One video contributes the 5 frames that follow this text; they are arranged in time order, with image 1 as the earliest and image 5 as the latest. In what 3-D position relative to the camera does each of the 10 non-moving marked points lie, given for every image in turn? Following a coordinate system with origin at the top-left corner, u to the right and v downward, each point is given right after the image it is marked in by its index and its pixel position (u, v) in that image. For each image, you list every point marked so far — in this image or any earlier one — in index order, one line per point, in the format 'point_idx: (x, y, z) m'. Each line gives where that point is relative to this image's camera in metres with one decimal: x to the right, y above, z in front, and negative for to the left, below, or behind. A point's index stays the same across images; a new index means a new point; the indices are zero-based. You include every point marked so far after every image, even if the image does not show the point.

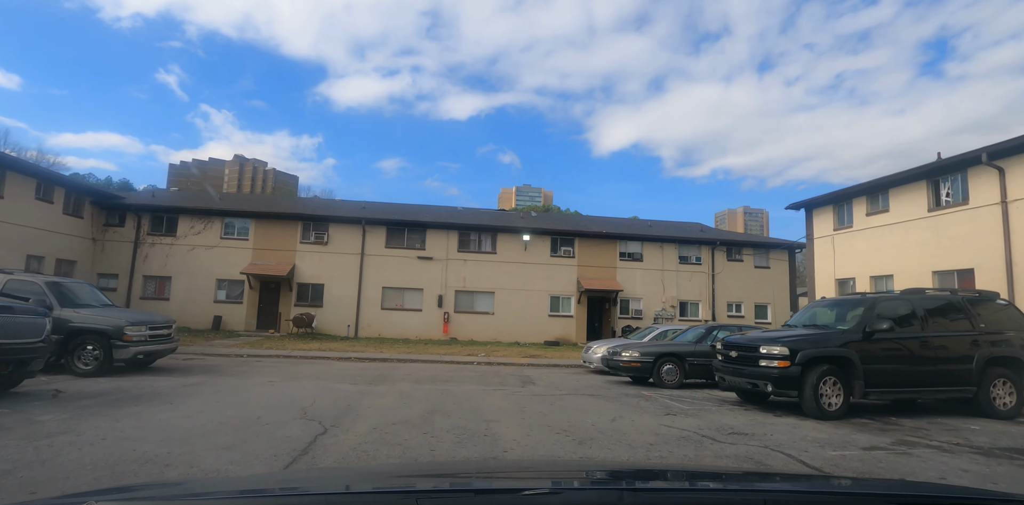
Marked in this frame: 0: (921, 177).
0: (+13.3, +2.4, +16.0) m
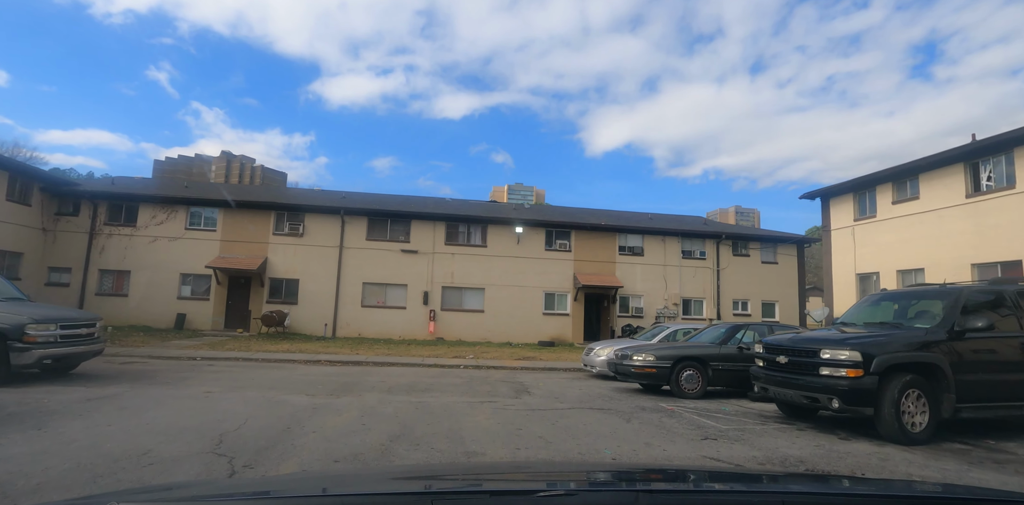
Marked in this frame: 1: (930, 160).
0: (+13.0, +2.7, +14.4) m
1: (+12.6, +2.8, +14.9) m
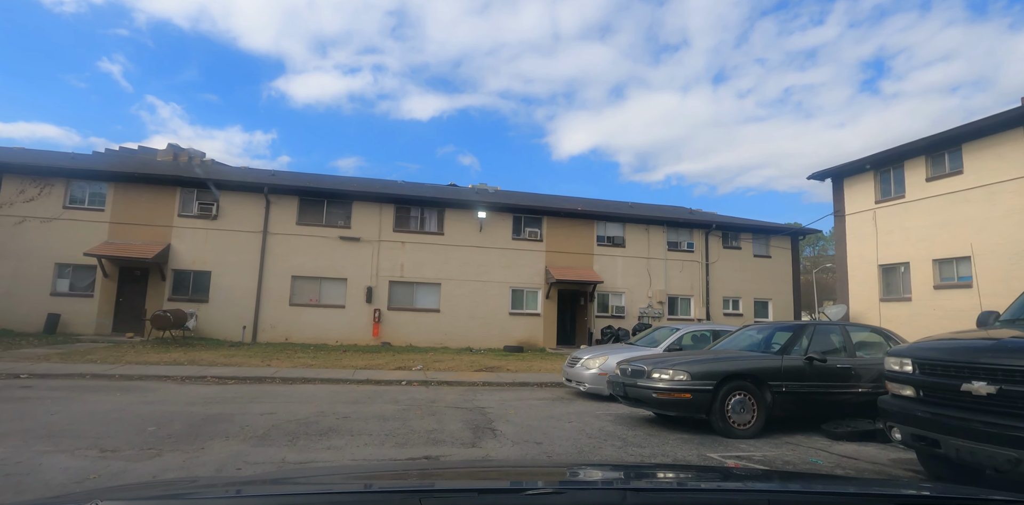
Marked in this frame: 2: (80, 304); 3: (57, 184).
0: (+12.2, +3.1, +11.9) m
1: (+11.7, +3.2, +12.4) m
2: (-14.4, -1.7, +16.4) m
3: (-15.6, +2.4, +16.9) m
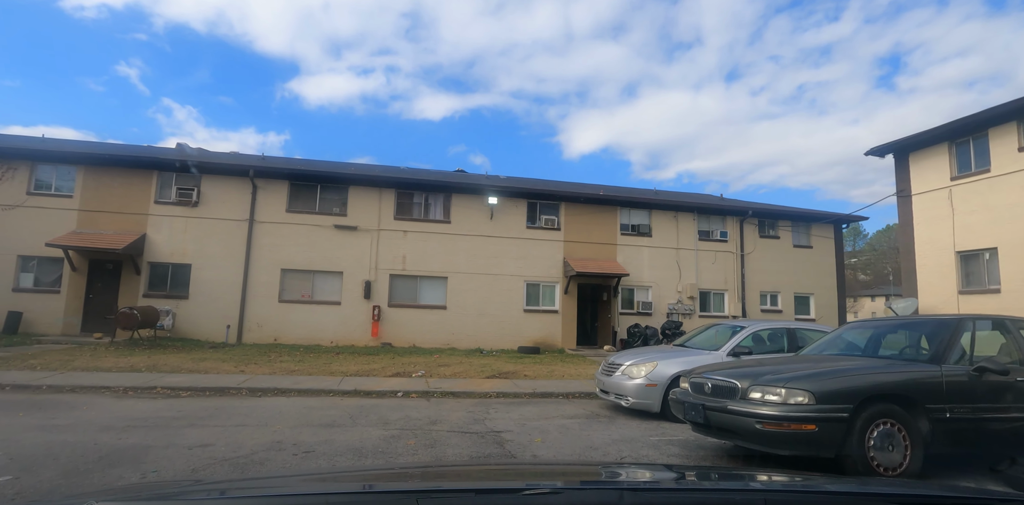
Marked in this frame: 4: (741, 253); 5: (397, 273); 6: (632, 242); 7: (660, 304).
0: (+12.5, +3.5, +9.7) m
1: (+12.0, +3.6, +10.1) m
2: (-13.9, -1.4, +14.7) m
3: (-15.1, +2.6, +15.2) m
4: (+9.2, 0.0, +19.9) m
5: (-3.8, -0.7, +16.6) m
6: (+4.6, +0.4, +18.9) m
7: (+5.6, -2.0, +18.8) m
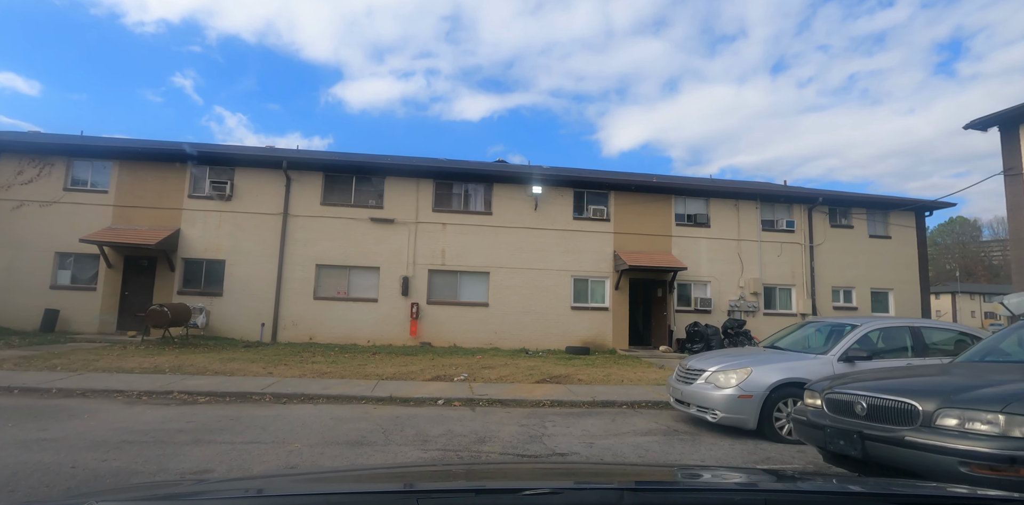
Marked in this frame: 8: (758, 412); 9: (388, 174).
0: (+13.4, +3.8, +7.6) m
1: (+12.9, +3.9, +8.1) m
2: (-12.6, -1.4, +14.5) m
3: (-13.8, +2.7, +15.1) m
4: (+10.9, +0.3, +18.0) m
5: (-2.4, -0.5, +15.6) m
6: (+6.2, +0.6, +17.3) m
7: (+7.2, -1.7, +17.2) m
8: (+2.9, -1.9, +5.8) m
9: (-3.9, +2.5, +15.6) m
